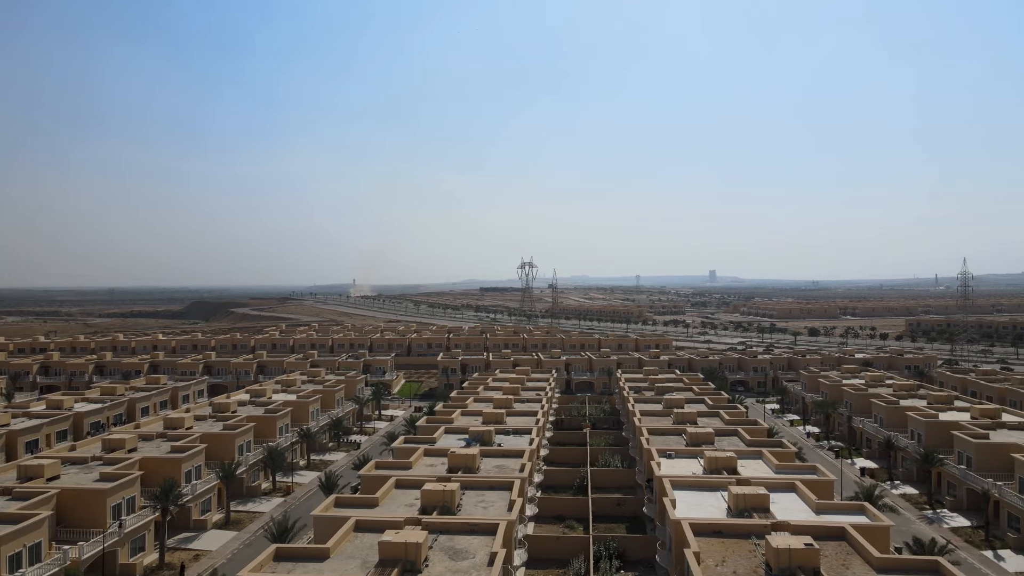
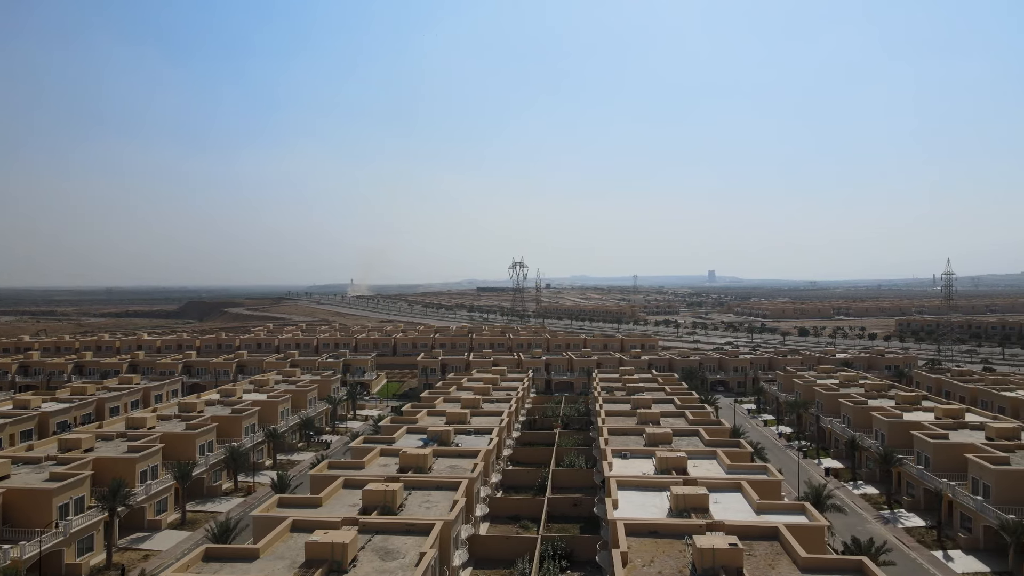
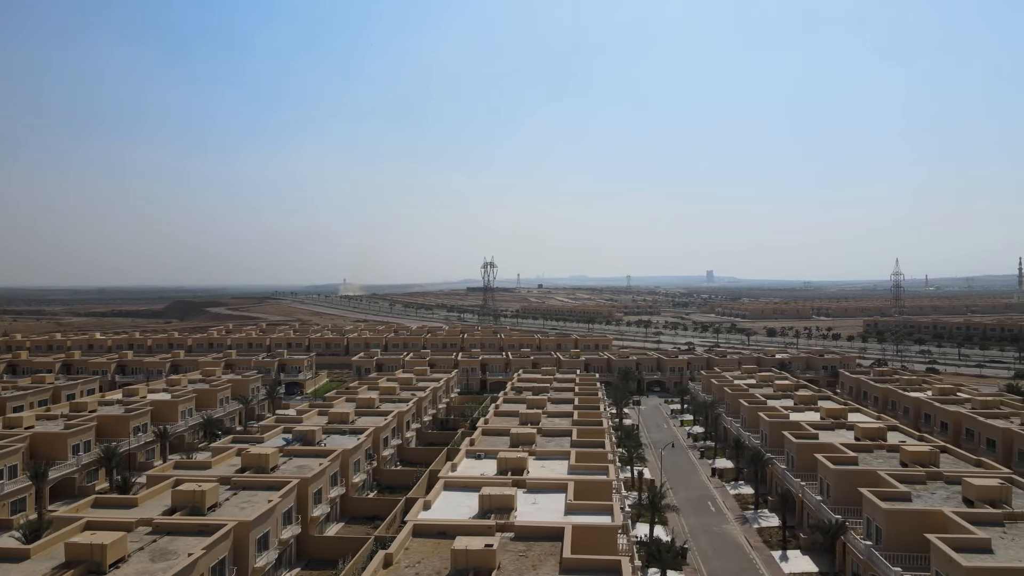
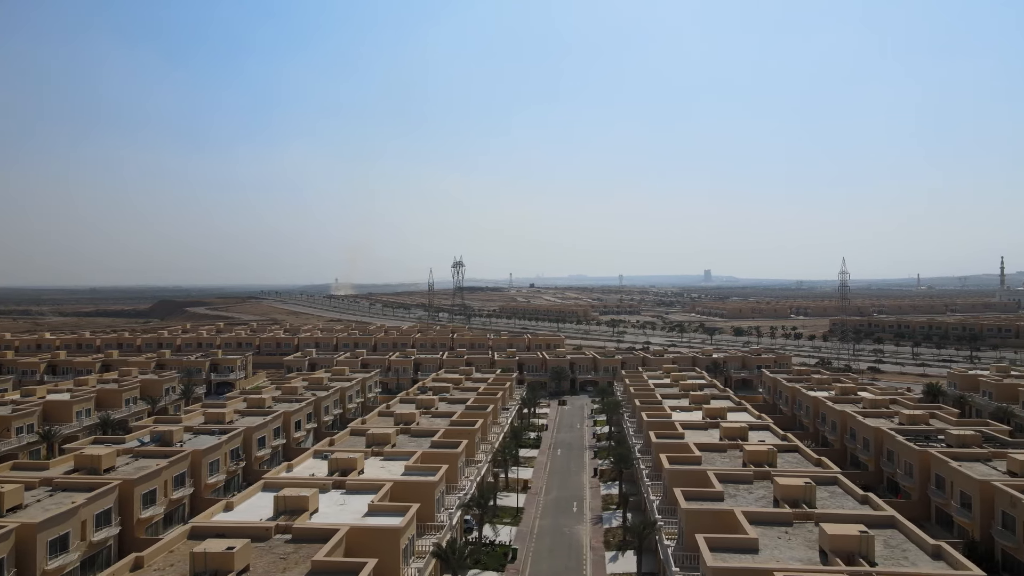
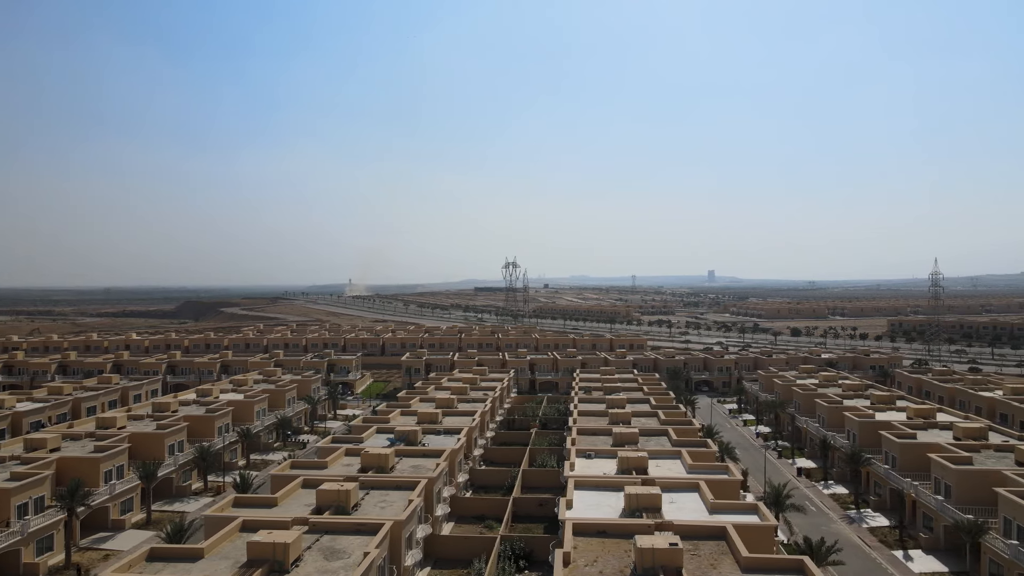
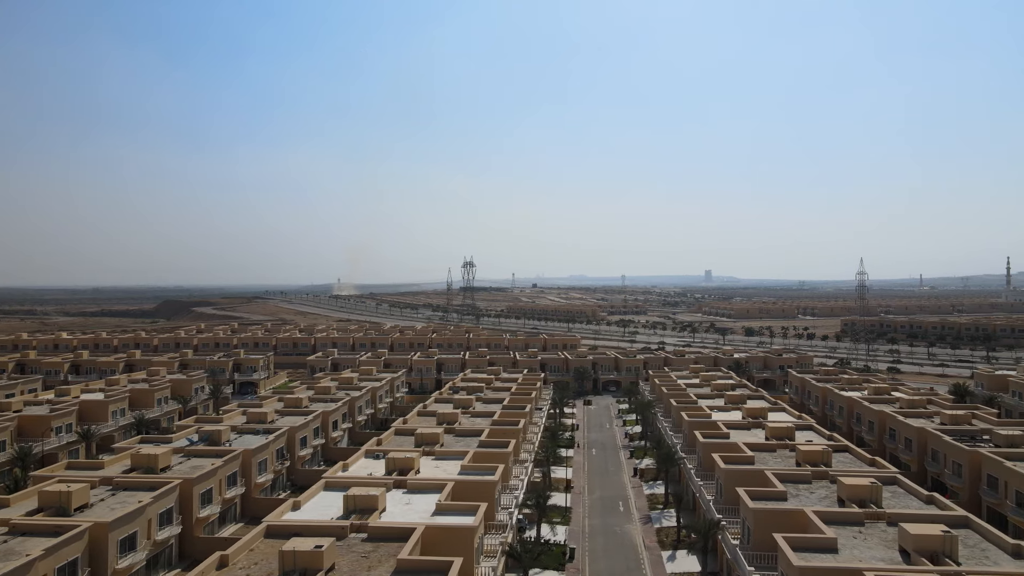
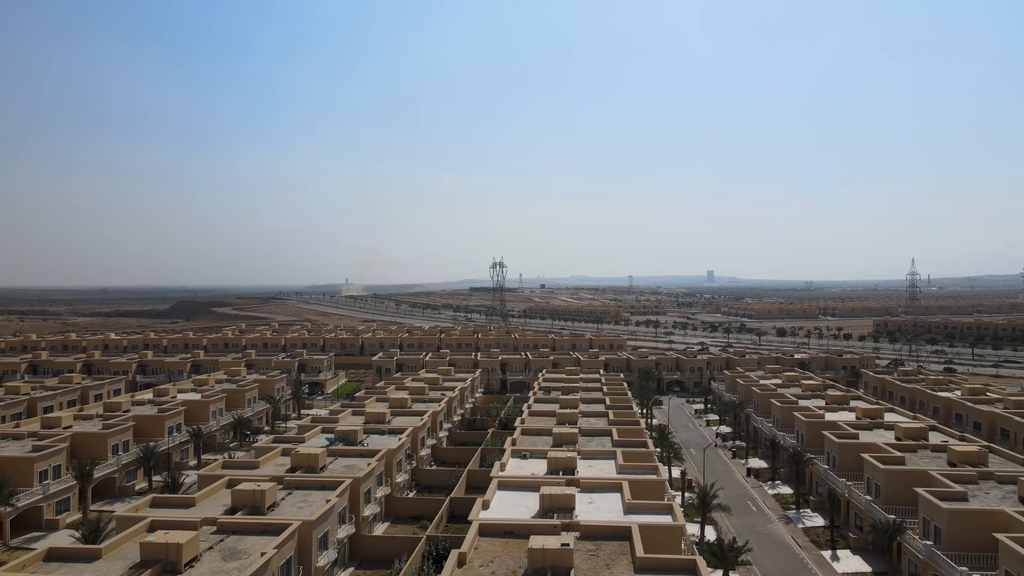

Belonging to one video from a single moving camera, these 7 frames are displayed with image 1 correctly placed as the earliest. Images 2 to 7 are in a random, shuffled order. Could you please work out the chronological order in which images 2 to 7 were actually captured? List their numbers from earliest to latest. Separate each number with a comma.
2, 5, 7, 3, 6, 4
